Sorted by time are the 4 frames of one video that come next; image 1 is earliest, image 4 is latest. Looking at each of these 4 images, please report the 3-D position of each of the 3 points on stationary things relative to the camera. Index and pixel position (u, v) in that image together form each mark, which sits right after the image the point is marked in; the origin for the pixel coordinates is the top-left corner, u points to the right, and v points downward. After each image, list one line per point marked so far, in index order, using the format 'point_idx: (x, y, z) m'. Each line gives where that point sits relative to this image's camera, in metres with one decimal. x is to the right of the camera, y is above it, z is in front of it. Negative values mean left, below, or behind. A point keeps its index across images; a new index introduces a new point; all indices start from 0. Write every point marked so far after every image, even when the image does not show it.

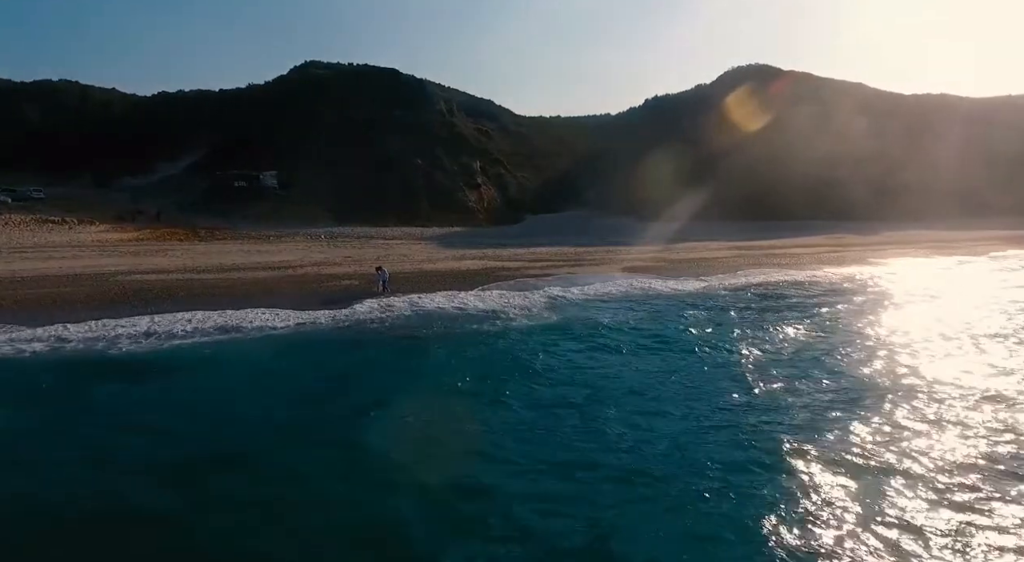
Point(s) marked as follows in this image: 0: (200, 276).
0: (-9.0, 0.0, +18.4) m
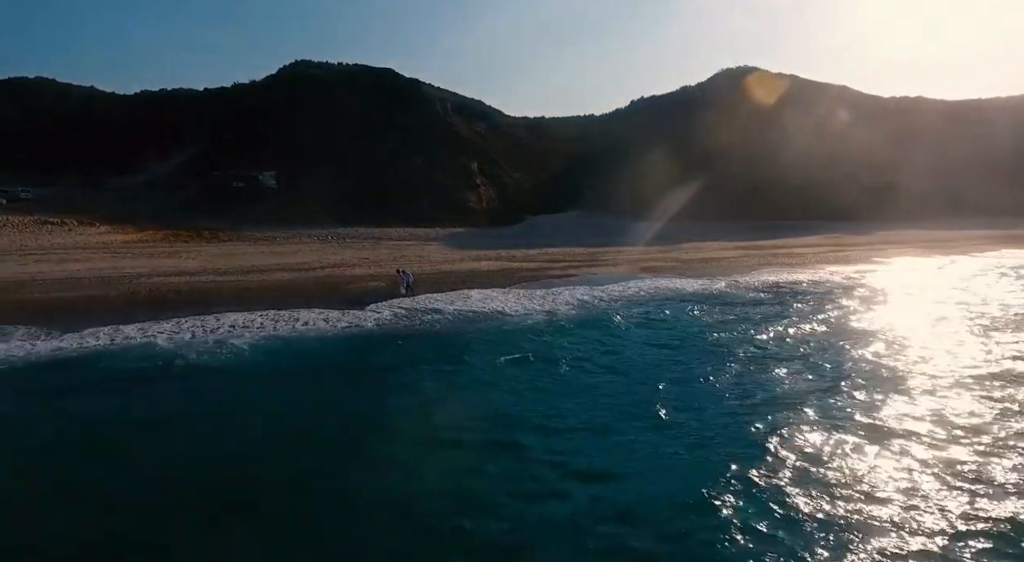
0: (-8.3, 0.0, +18.2) m
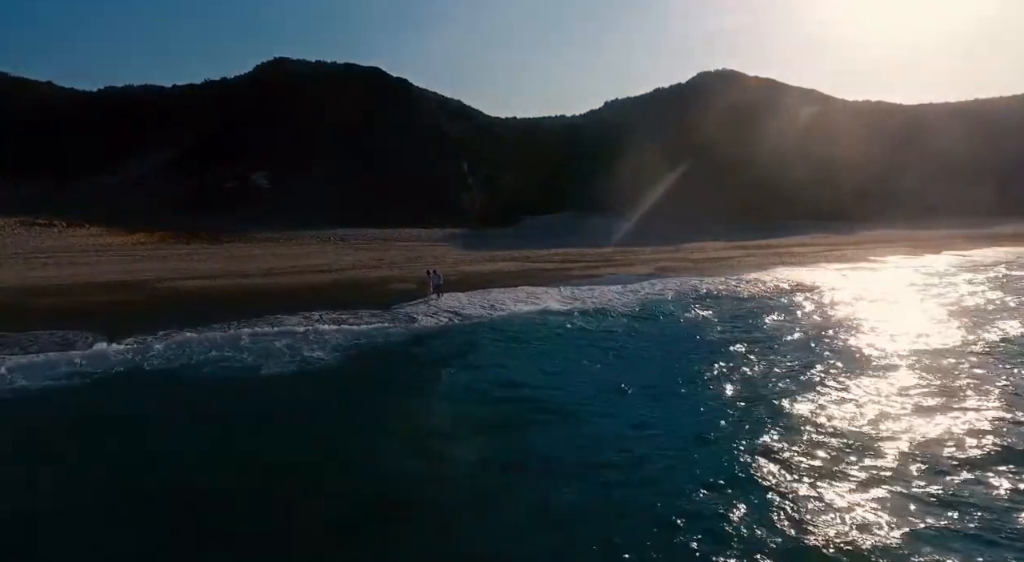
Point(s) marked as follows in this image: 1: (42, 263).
0: (-7.4, -0.1, +17.8) m
1: (-14.3, +0.5, +19.6) m
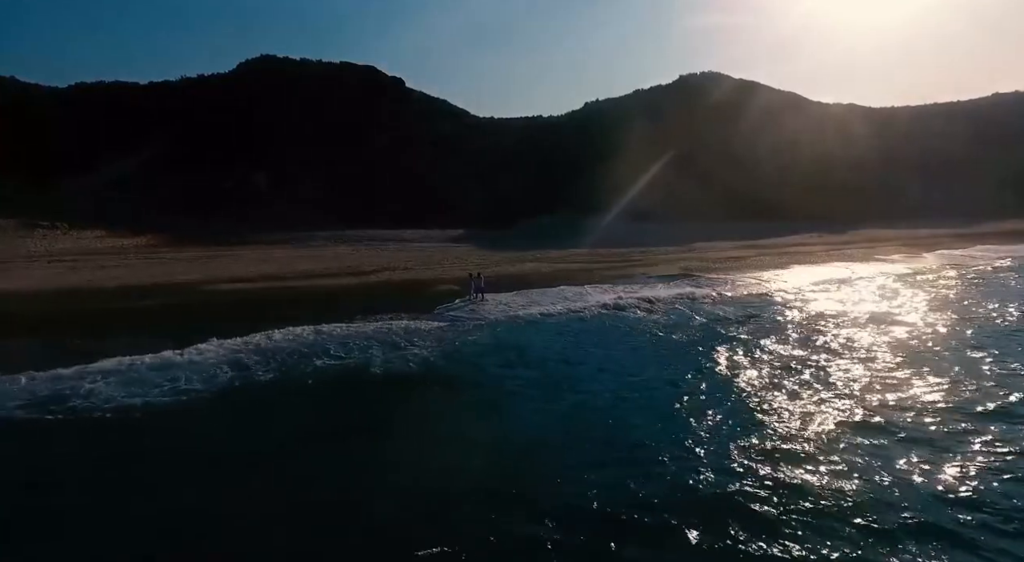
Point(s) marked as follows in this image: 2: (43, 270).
0: (-6.2, -0.2, +17.6) m
1: (-13.2, +0.4, +18.9) m
2: (-13.6, +0.4, +18.7) m
